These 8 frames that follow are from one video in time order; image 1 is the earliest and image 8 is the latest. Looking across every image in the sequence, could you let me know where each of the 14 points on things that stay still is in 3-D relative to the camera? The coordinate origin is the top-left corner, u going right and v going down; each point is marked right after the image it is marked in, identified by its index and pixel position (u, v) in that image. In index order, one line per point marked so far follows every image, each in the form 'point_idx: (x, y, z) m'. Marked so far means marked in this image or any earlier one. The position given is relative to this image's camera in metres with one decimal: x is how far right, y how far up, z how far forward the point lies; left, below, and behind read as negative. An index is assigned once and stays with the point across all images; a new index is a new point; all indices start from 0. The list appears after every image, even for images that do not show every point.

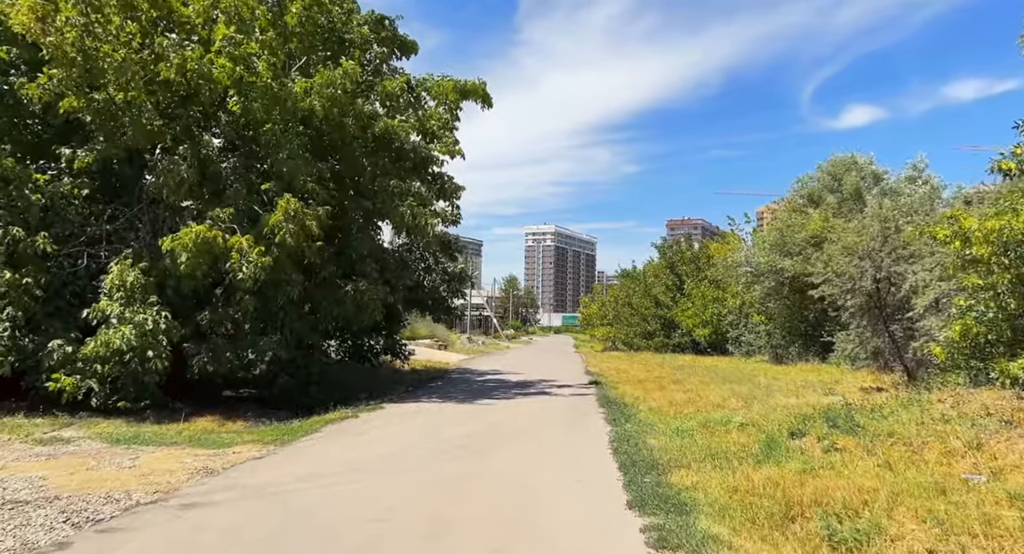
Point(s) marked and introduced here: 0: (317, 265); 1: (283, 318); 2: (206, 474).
0: (-4.4, +0.3, +14.4) m
1: (-4.8, -0.9, +13.8) m
2: (-3.2, -2.1, +6.8) m
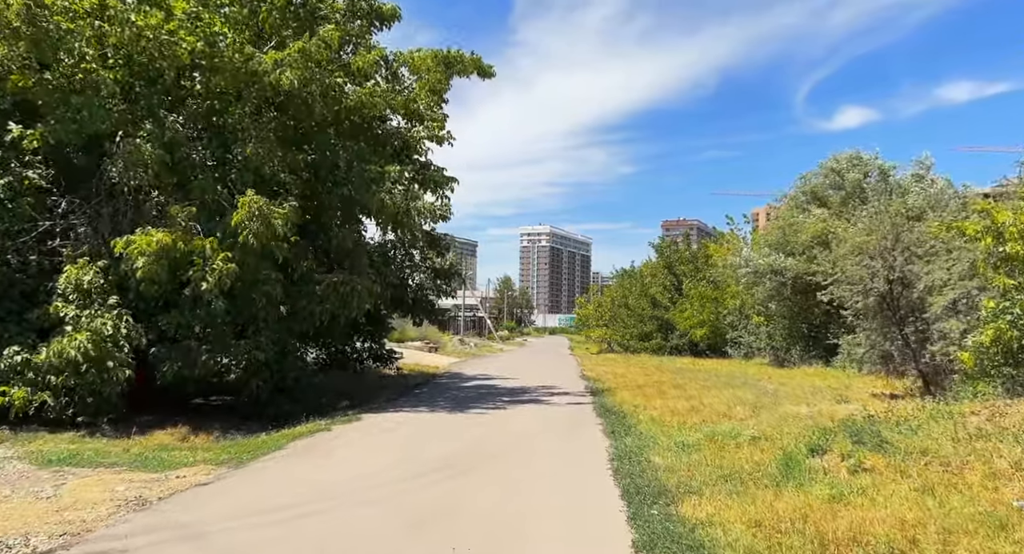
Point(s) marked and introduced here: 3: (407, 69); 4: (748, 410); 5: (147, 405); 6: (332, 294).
0: (-4.5, +0.3, +13.4) m
1: (-4.9, -0.9, +12.8) m
2: (-3.4, -2.0, +5.8) m
3: (-2.6, +5.1, +15.9) m
4: (+4.9, -2.8, +13.4) m
5: (-7.4, -2.6, +13.1) m
6: (-3.6, -0.3, +13.1) m
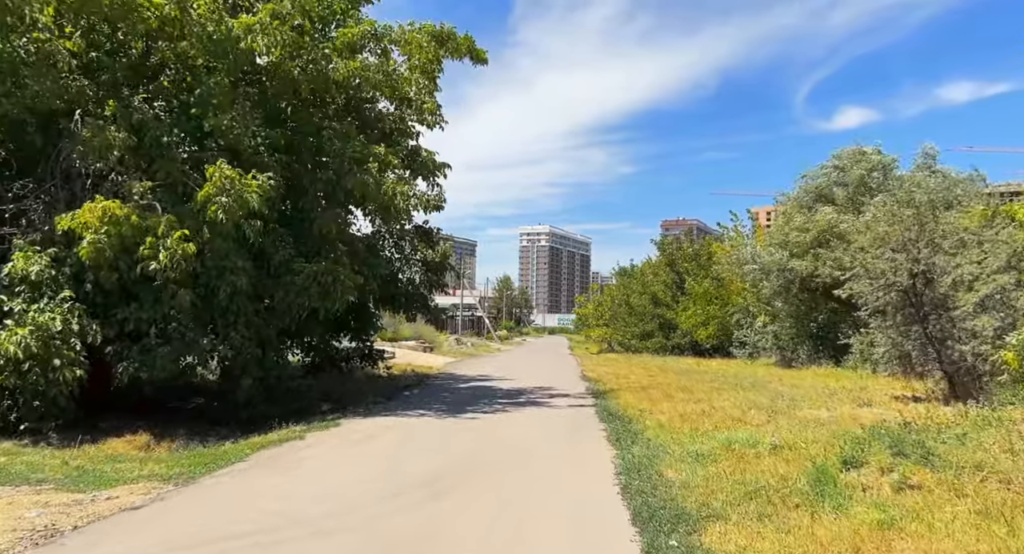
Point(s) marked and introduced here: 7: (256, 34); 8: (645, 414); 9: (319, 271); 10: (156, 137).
0: (-4.6, +0.5, +12.3) m
1: (-5.0, -0.7, +11.7) m
2: (-3.4, -1.9, +4.7) m
3: (-2.6, +5.3, +14.8) m
4: (+4.8, -2.6, +12.3) m
5: (-7.5, -2.4, +12.0) m
6: (-3.7, -0.2, +12.0) m
7: (-4.6, +4.3, +11.6) m
8: (+2.6, -2.7, +12.6) m
9: (-3.5, +0.1, +12.1) m
10: (-6.2, +2.4, +11.2) m
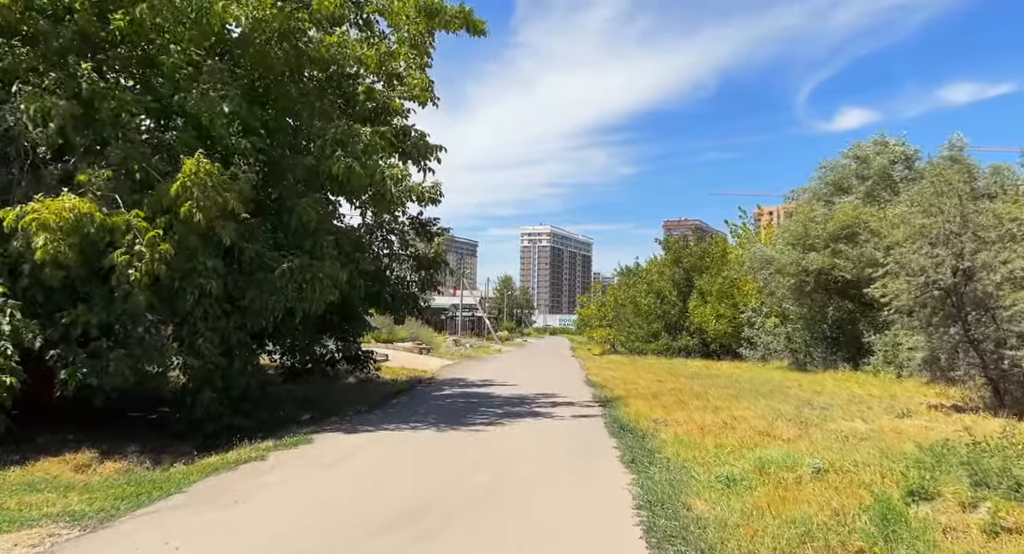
0: (-4.6, +0.5, +11.0) m
1: (-5.0, -0.6, +10.4) m
2: (-3.5, -1.8, +3.4) m
3: (-2.7, +5.3, +13.5) m
4: (+4.8, -2.6, +11.0) m
5: (-7.5, -2.3, +10.7) m
6: (-3.7, -0.1, +10.7) m
7: (-4.6, +4.4, +10.2) m
8: (+2.6, -2.6, +11.3) m
9: (-3.6, +0.2, +10.7) m
10: (-6.2, +2.5, +9.8) m
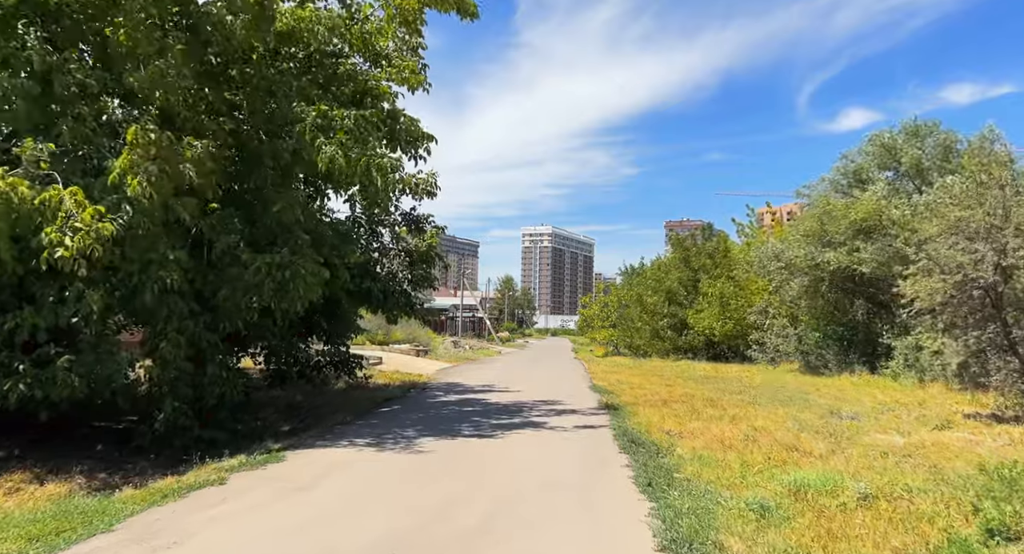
0: (-4.7, +0.6, +9.9) m
1: (-5.1, -0.6, +9.3) m
2: (-3.5, -1.8, +2.3) m
3: (-2.7, +5.4, +12.4) m
4: (+4.8, -2.5, +9.9) m
5: (-7.5, -2.3, +9.6) m
6: (-3.7, 0.0, +9.6) m
7: (-4.6, +4.4, +9.2) m
8: (+2.5, -2.6, +10.2) m
9: (-3.6, +0.2, +9.7) m
10: (-6.2, +2.6, +8.8) m
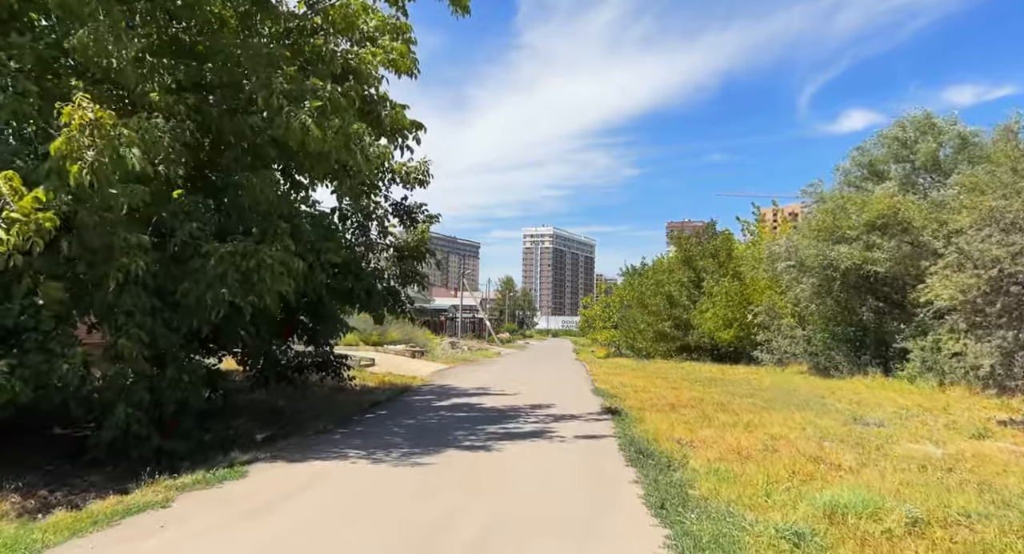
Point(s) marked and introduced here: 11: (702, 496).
0: (-4.7, +0.7, +9.0) m
1: (-5.1, -0.5, +8.4) m
2: (-3.6, -1.7, +1.4) m
3: (-2.7, +5.5, +11.5) m
4: (+4.7, -2.4, +8.9) m
5: (-7.6, -2.2, +8.7) m
6: (-3.8, +0.1, +8.7) m
7: (-4.7, +4.5, +8.3) m
8: (+2.5, -2.5, +9.2) m
9: (-3.6, +0.3, +8.7) m
10: (-6.3, +2.7, +7.9) m
11: (+2.1, -2.3, +6.9) m
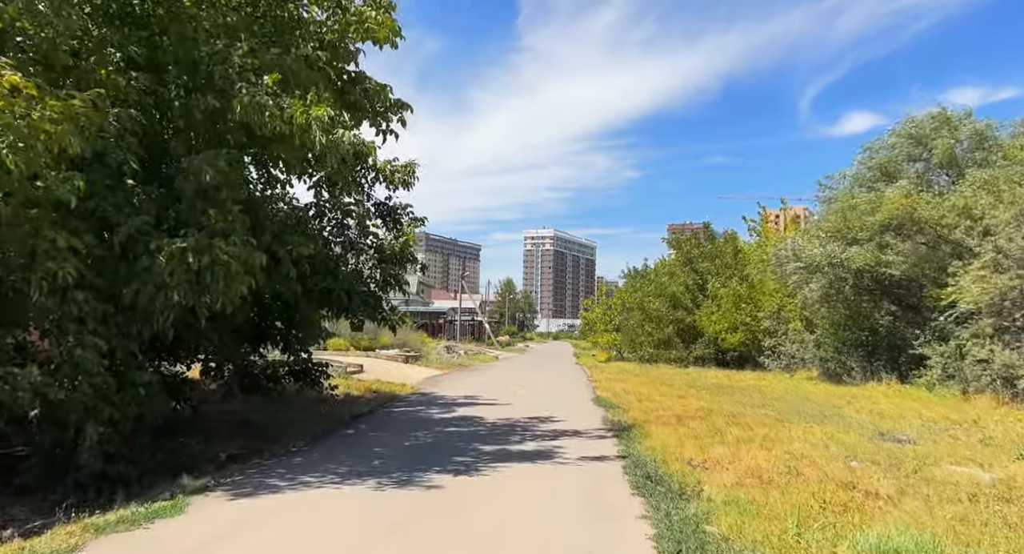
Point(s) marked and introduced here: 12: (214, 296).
0: (-4.8, +0.7, +7.9) m
1: (-5.3, -0.5, +7.3) m
2: (-3.7, -1.6, +0.3) m
3: (-2.8, +5.5, +10.5) m
4: (+4.6, -2.4, +7.9) m
5: (-7.7, -2.2, +7.6) m
6: (-3.9, +0.1, +7.6) m
7: (-4.8, +4.5, +7.2) m
8: (+2.3, -2.5, +8.2) m
9: (-3.8, +0.3, +7.7) m
10: (-6.4, +2.7, +6.8) m
11: (+1.9, -2.3, +5.8) m
12: (-3.6, -0.3, +7.7) m
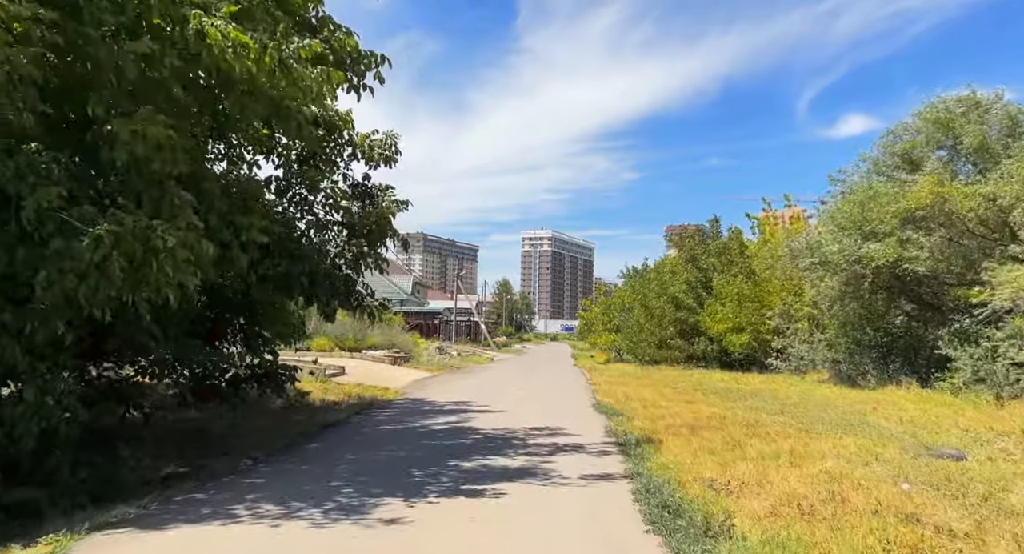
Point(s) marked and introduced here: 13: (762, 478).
0: (-5.0, +0.9, +6.5) m
1: (-5.4, -0.3, +5.9) m
2: (-3.8, -1.5, -1.1) m
3: (-3.0, +5.6, +9.0) m
4: (+4.4, -2.3, +6.4) m
5: (-7.8, -2.0, +6.2) m
6: (-4.0, +0.2, +6.2) m
7: (-4.9, +4.7, +5.8) m
8: (+2.2, -2.3, +6.7) m
9: (-3.9, +0.5, +6.2) m
10: (-6.5, +2.8, +5.4) m
11: (+1.8, -2.1, +4.4) m
12: (-3.7, -0.1, +6.3) m
13: (+3.0, -2.4, +7.9) m
